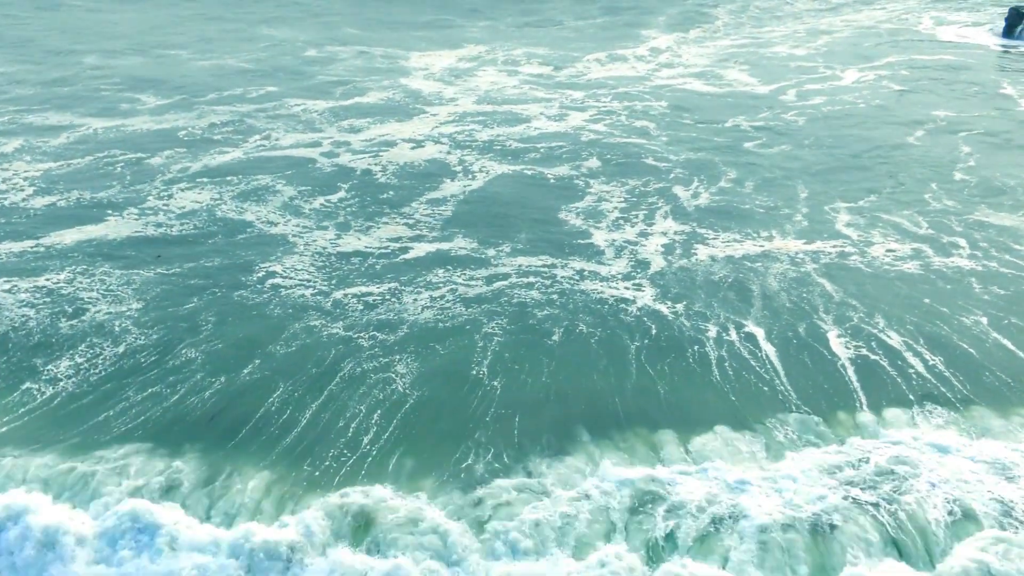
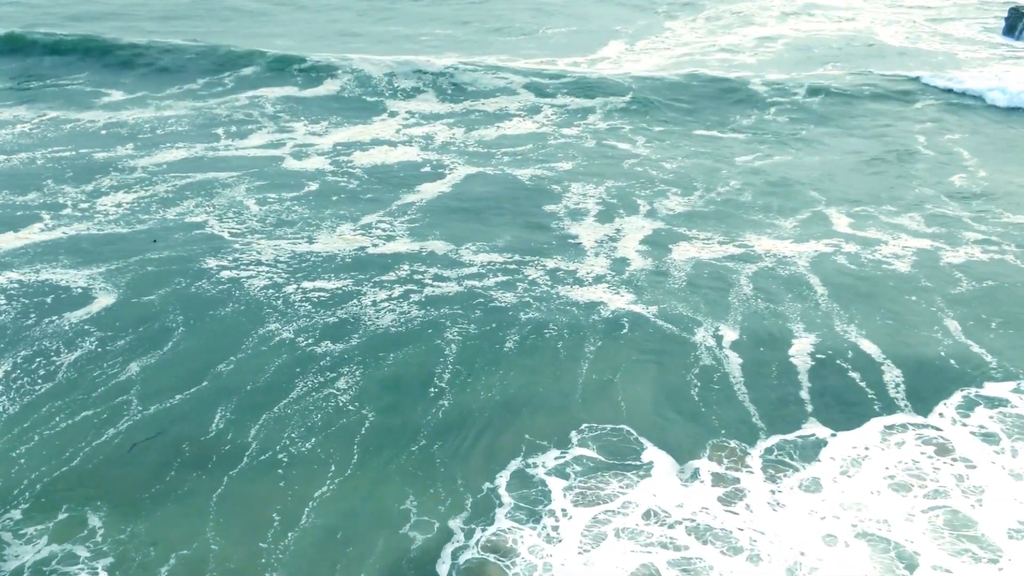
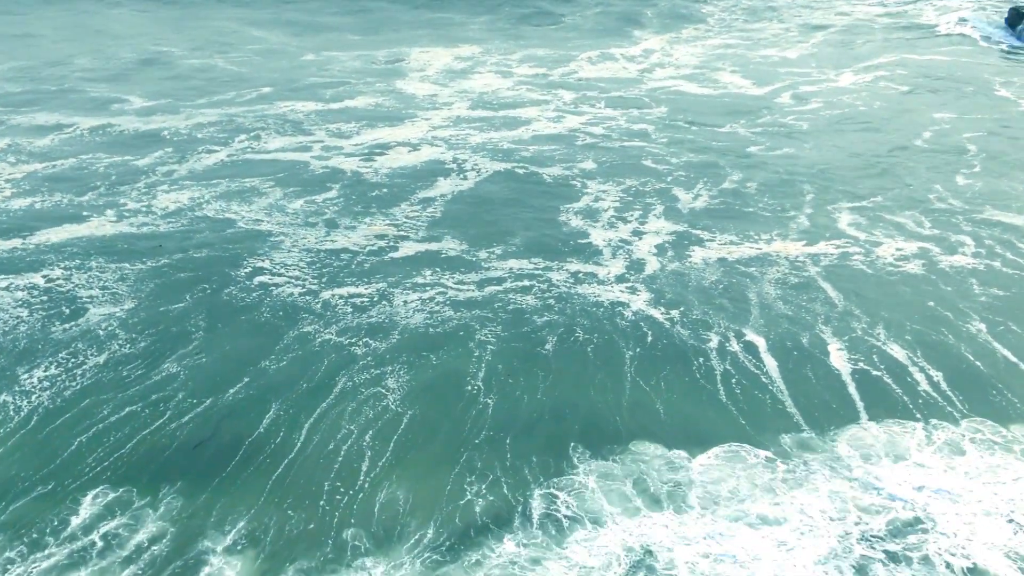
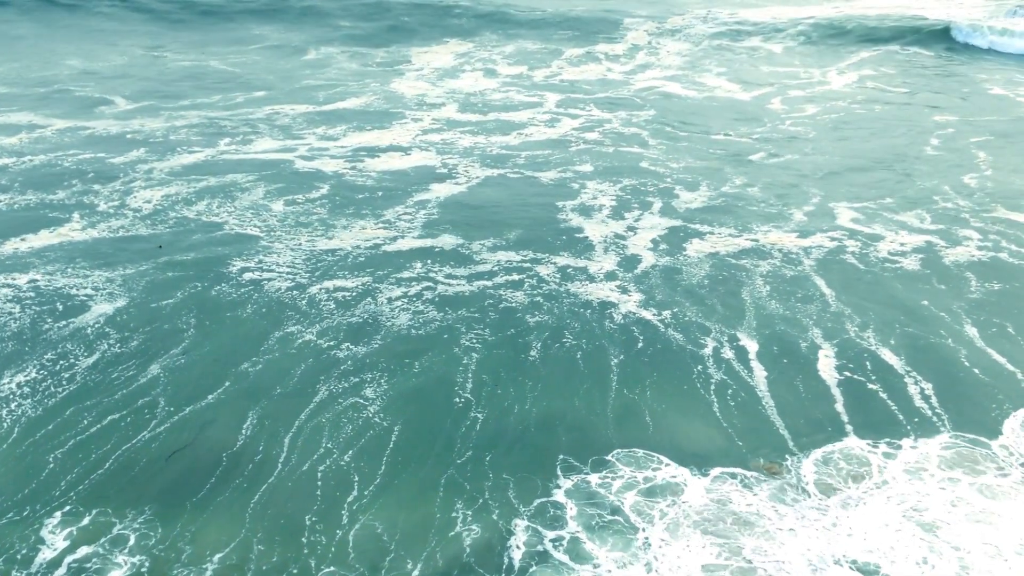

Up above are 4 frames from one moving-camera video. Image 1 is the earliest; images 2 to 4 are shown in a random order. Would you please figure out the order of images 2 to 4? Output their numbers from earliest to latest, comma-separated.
3, 4, 2
